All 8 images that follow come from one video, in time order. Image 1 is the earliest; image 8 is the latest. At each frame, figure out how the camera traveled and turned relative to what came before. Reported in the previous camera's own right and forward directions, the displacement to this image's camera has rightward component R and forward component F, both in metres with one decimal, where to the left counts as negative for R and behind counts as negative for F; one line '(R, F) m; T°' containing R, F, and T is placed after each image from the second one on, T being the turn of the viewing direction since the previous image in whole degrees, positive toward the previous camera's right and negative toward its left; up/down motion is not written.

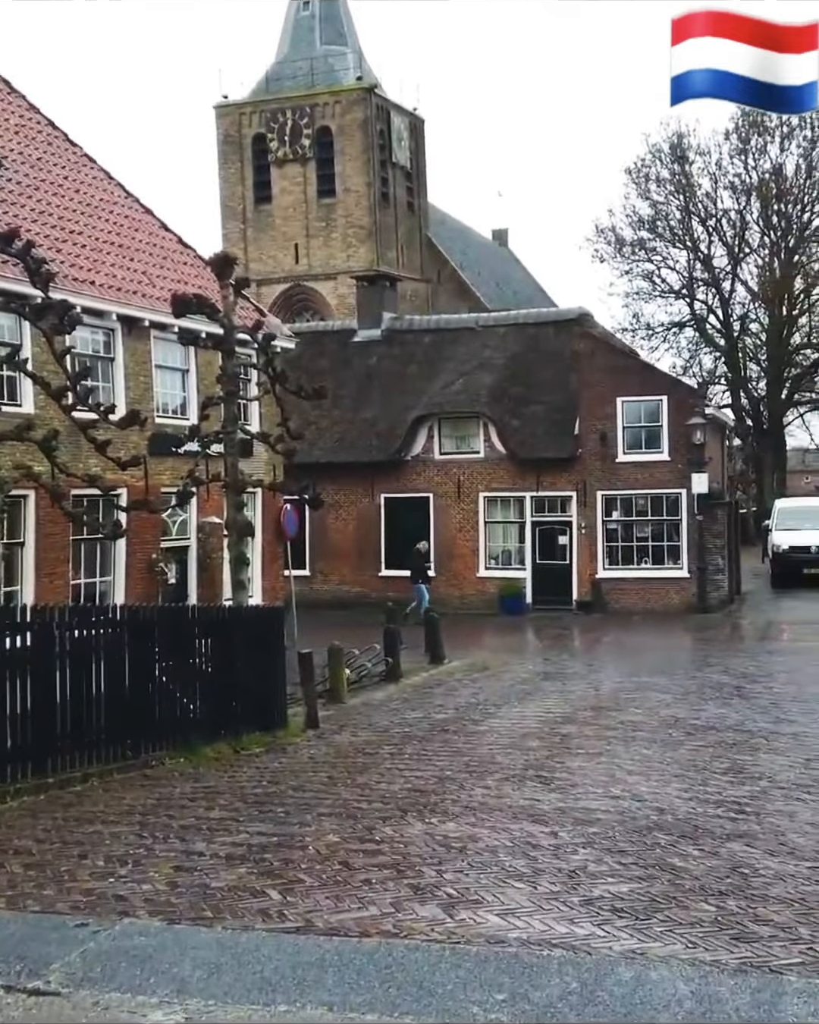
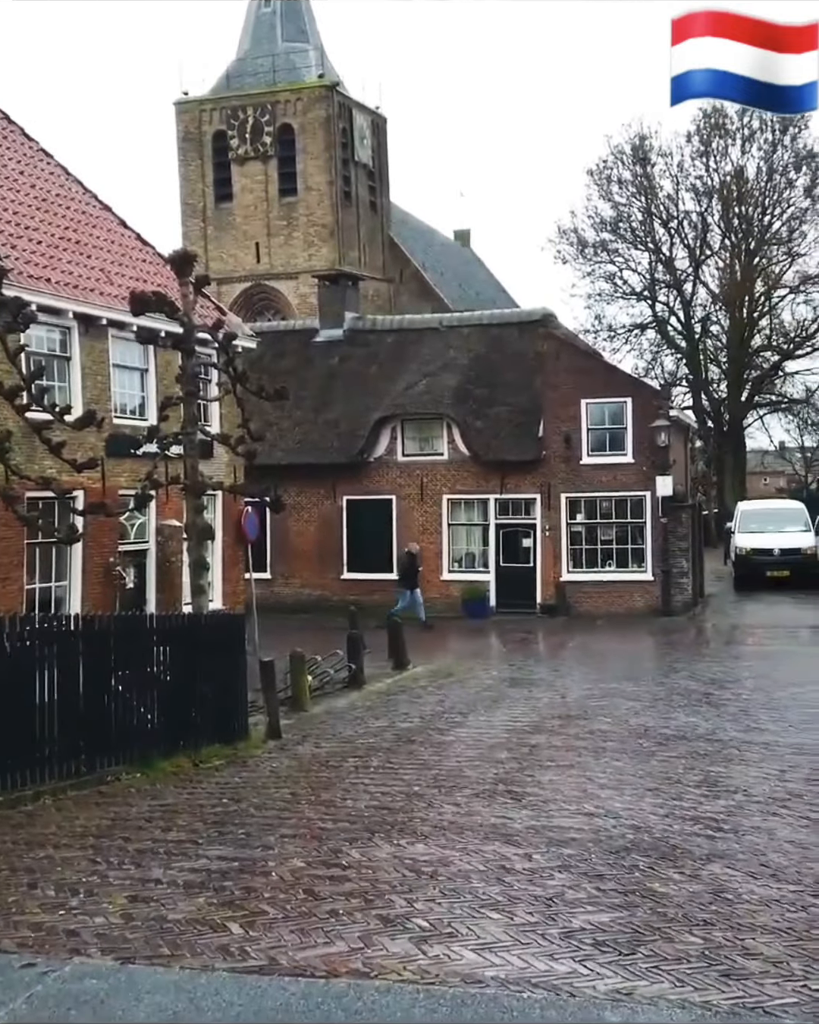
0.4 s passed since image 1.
(0.0, +0.3) m; +2°
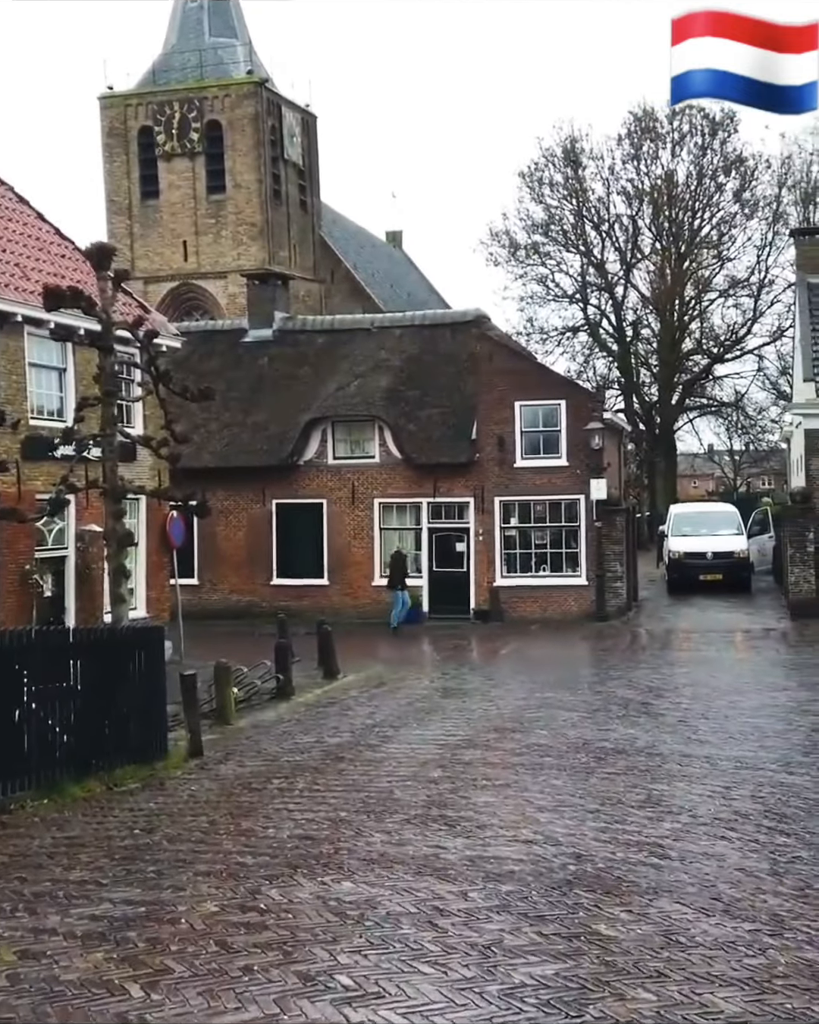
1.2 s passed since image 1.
(0.0, +0.5) m; +3°
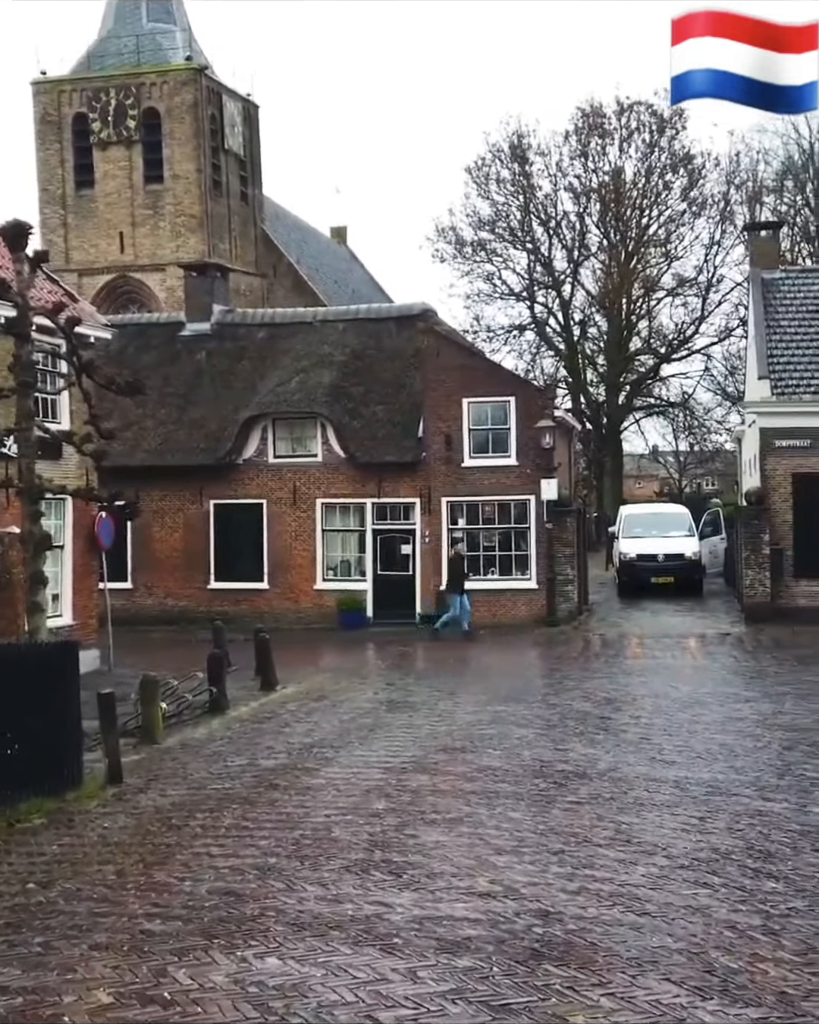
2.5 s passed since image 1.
(0.0, +1.0) m; +3°
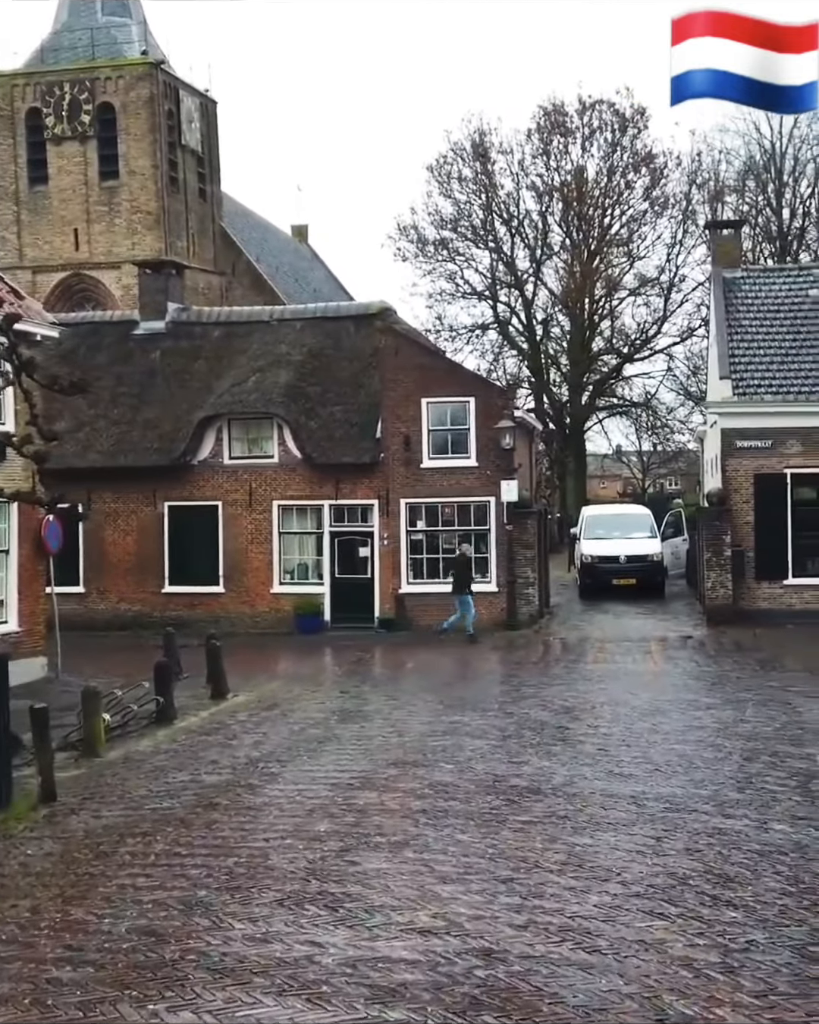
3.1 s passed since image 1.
(+0.1, +0.4) m; +2°
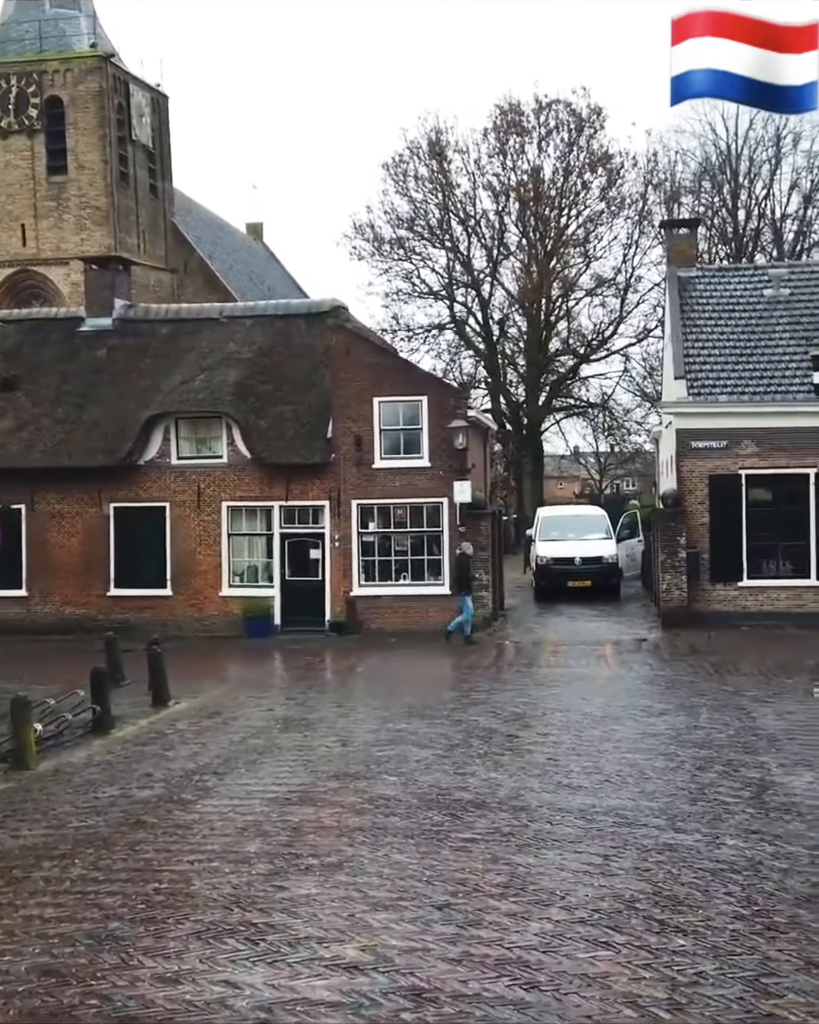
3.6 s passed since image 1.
(+0.1, +0.4) m; +2°
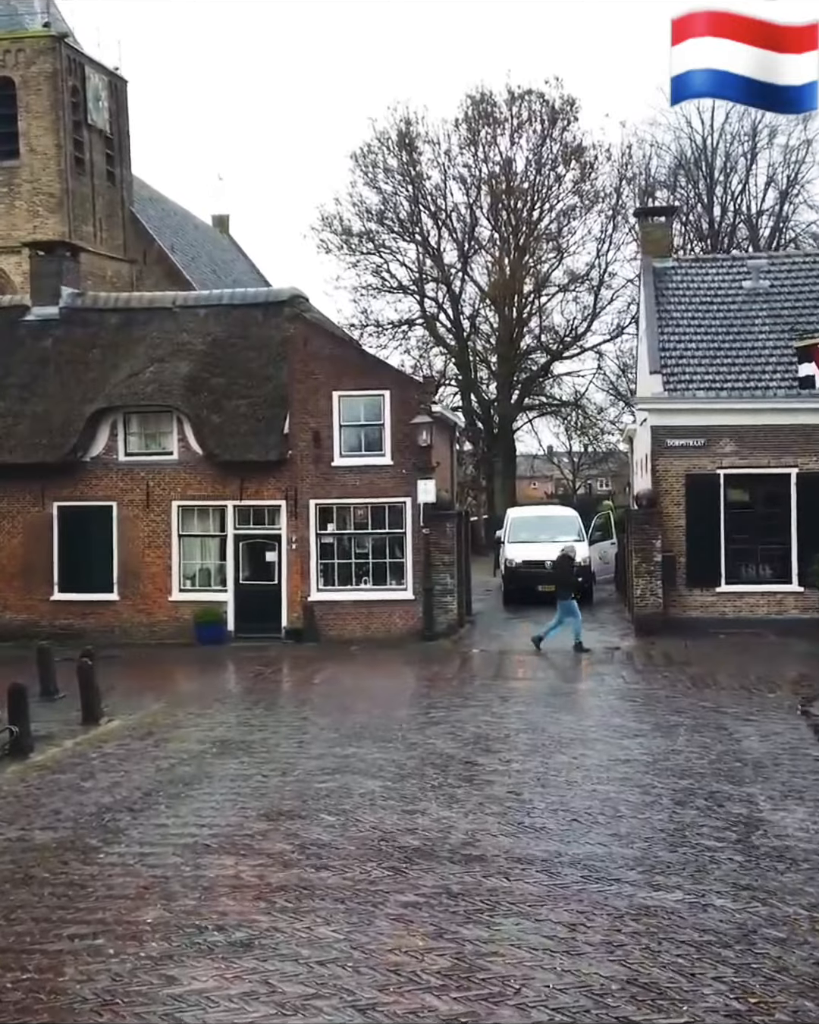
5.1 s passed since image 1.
(+0.2, +1.2) m; +1°
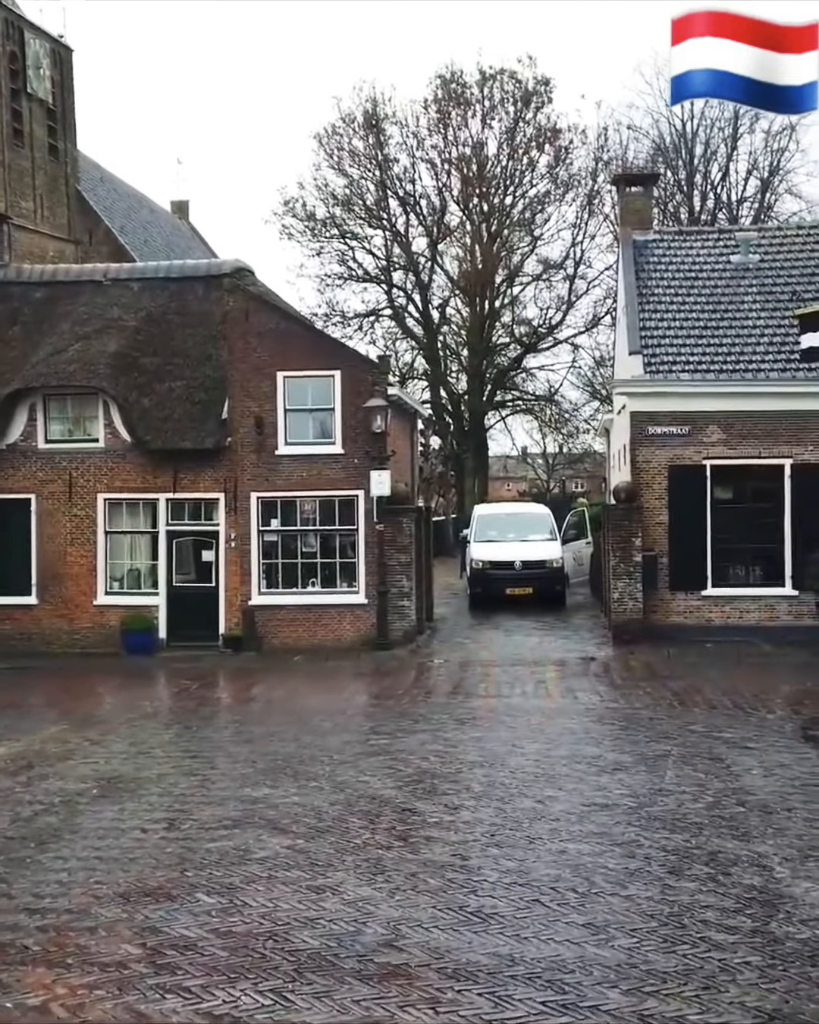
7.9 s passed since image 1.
(+0.4, +2.2) m; +1°
